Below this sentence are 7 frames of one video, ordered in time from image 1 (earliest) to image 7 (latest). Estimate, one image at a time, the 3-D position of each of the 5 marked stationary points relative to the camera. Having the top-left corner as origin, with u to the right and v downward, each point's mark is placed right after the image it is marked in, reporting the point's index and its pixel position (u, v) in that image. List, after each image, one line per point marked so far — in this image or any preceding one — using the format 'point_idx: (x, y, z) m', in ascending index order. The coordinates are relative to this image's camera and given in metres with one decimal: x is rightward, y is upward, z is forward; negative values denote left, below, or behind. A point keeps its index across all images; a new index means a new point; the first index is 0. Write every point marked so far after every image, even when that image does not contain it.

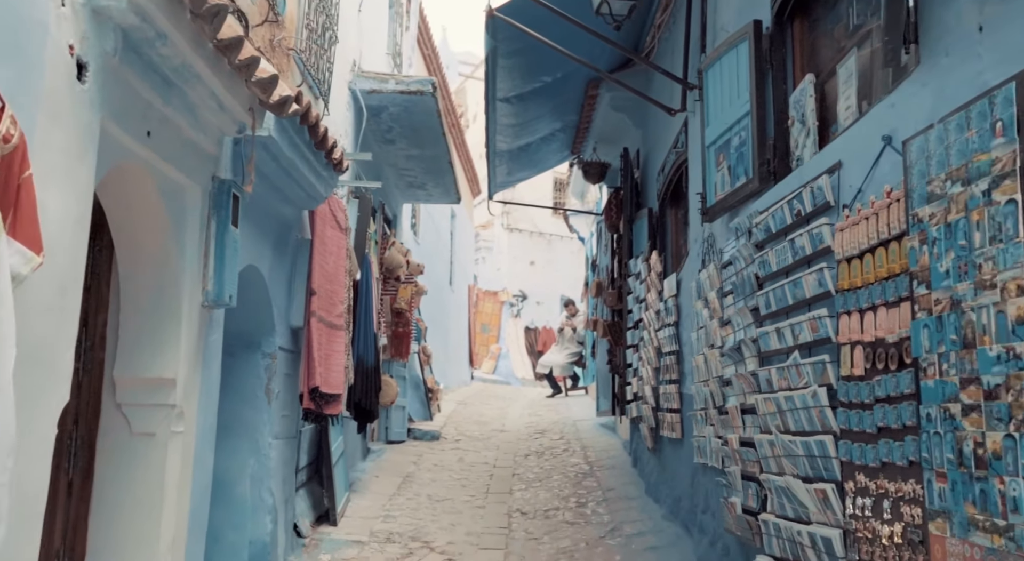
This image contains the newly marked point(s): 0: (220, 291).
0: (-1.4, 0.0, +4.6) m
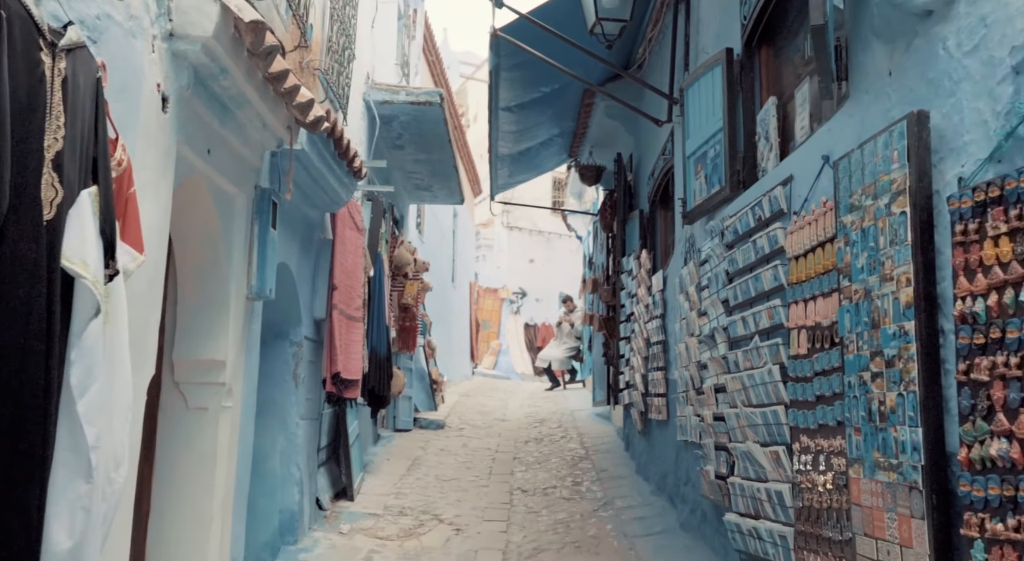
0: (-1.4, 0.0, +5.3) m
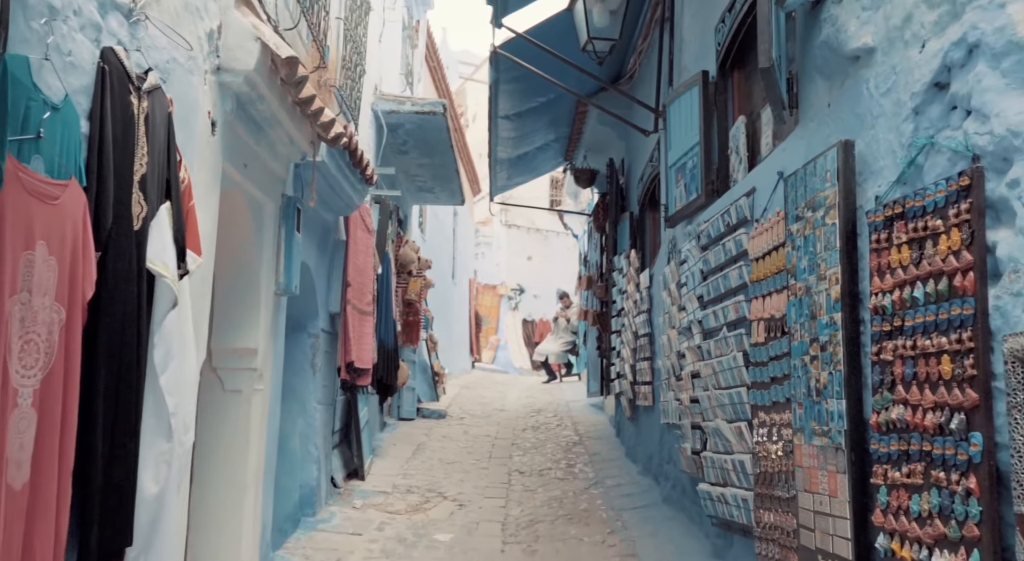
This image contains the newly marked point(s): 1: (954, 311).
0: (-1.4, 0.0, +5.9) m
1: (+1.4, -0.1, +3.0) m
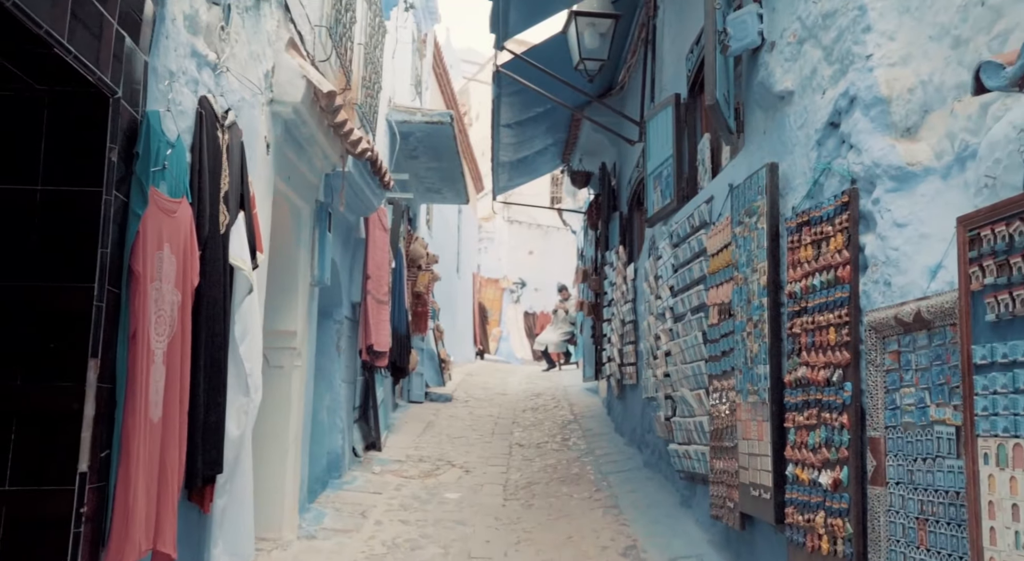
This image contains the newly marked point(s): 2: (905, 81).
0: (-1.4, 0.0, +7.0) m
1: (+1.4, -0.1, +4.0) m
2: (+1.6, +0.8, +3.8) m
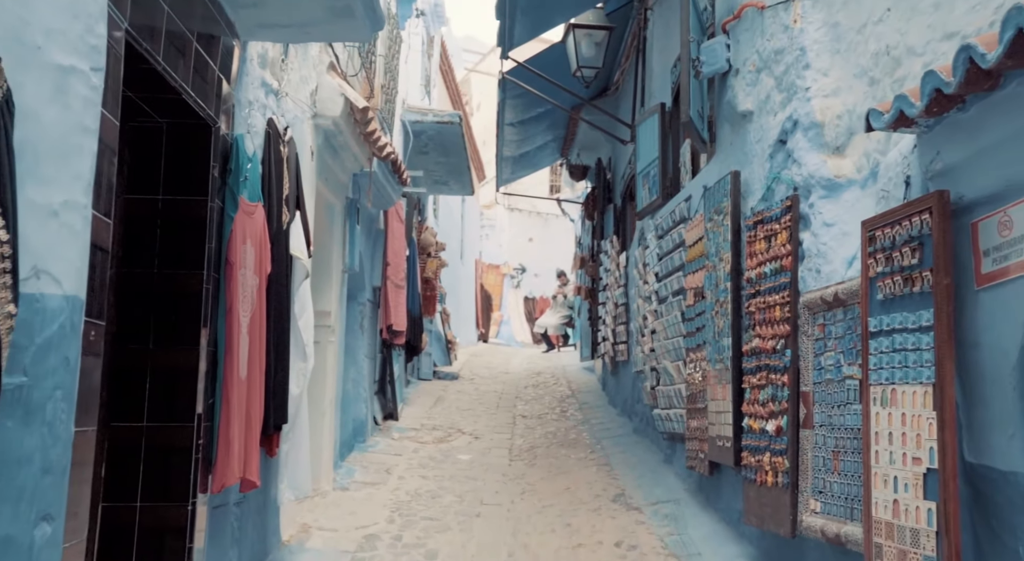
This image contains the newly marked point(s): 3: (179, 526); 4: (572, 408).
0: (-1.4, +0.2, +8.0) m
1: (+1.4, 0.0, +5.0) m
2: (+1.7, +0.9, +4.8) m
3: (-1.5, -1.1, +4.1) m
4: (+0.7, -1.5, +11.3) m
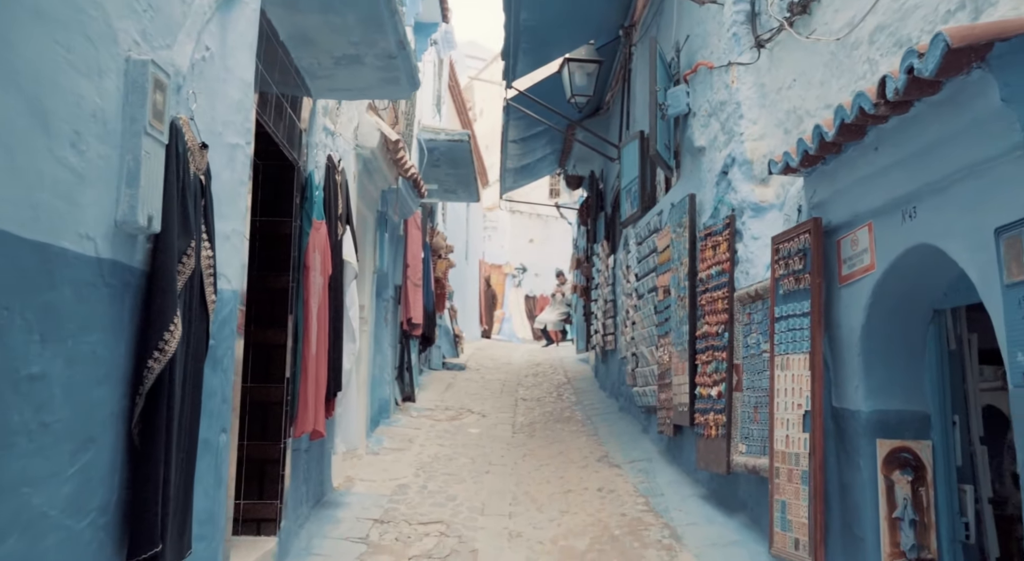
0: (-1.3, +0.2, +9.5) m
1: (+1.5, 0.0, +6.5) m
2: (+1.7, +0.9, +6.4) m
3: (-1.4, -1.1, +5.6) m
4: (+0.8, -1.5, +12.9) m
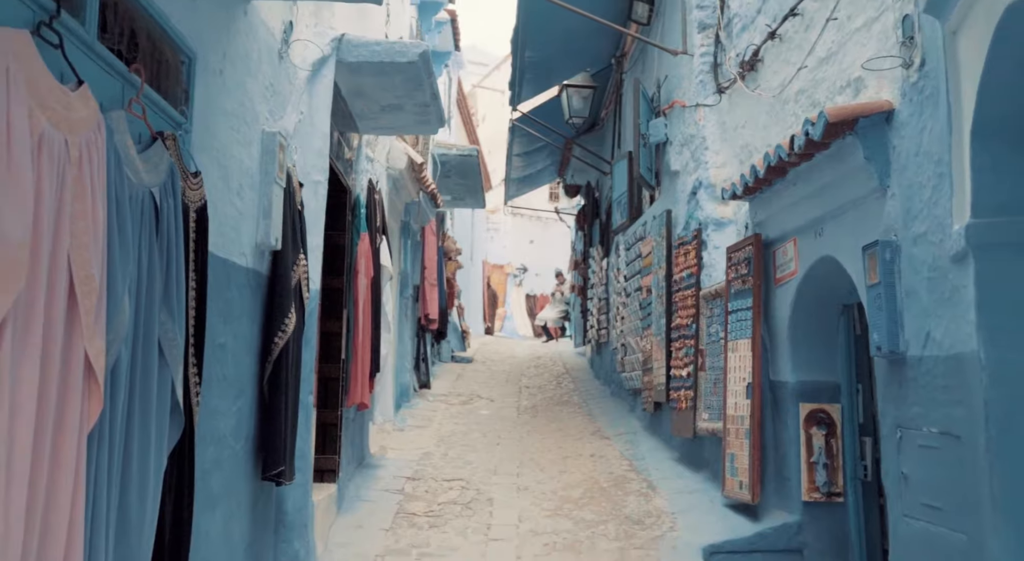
0: (-1.3, +0.2, +11.0) m
1: (+1.5, 0.0, +8.0) m
2: (+1.8, +0.9, +7.8) m
3: (-1.4, -1.1, +7.1) m
4: (+0.8, -1.5, +14.4) m
